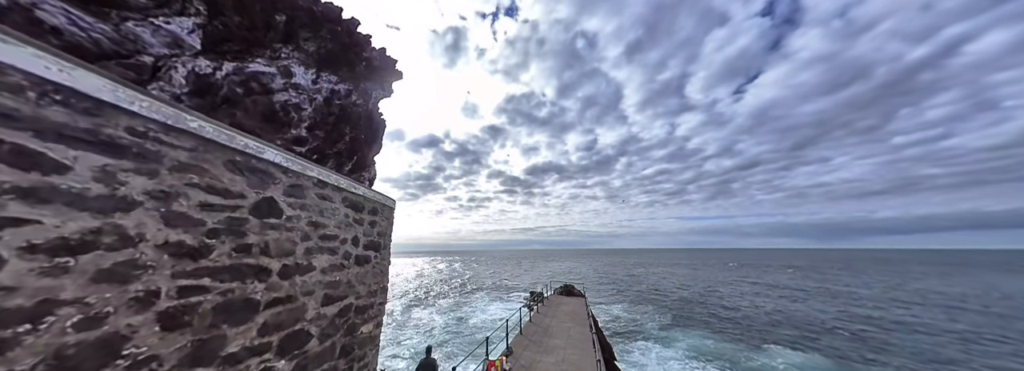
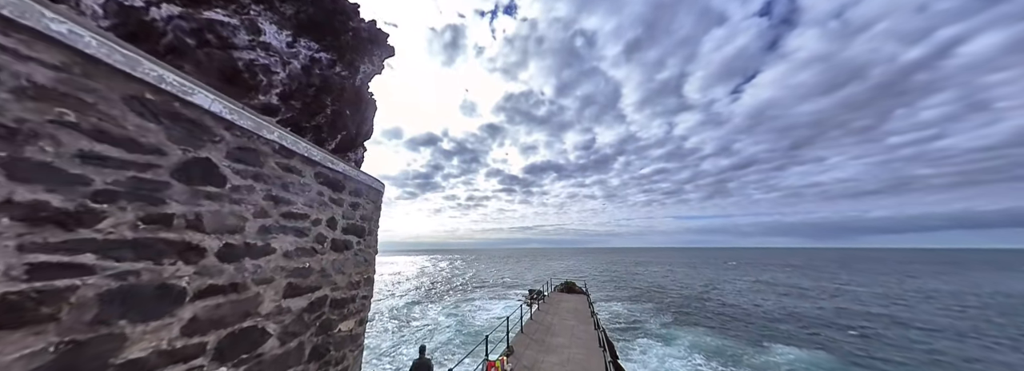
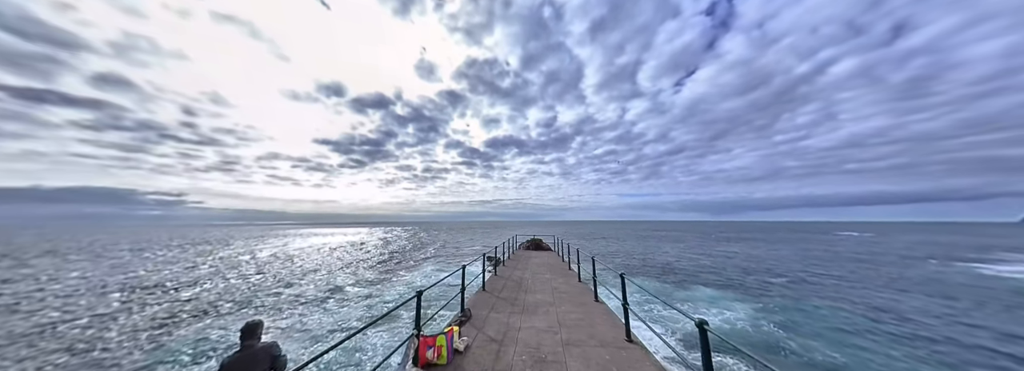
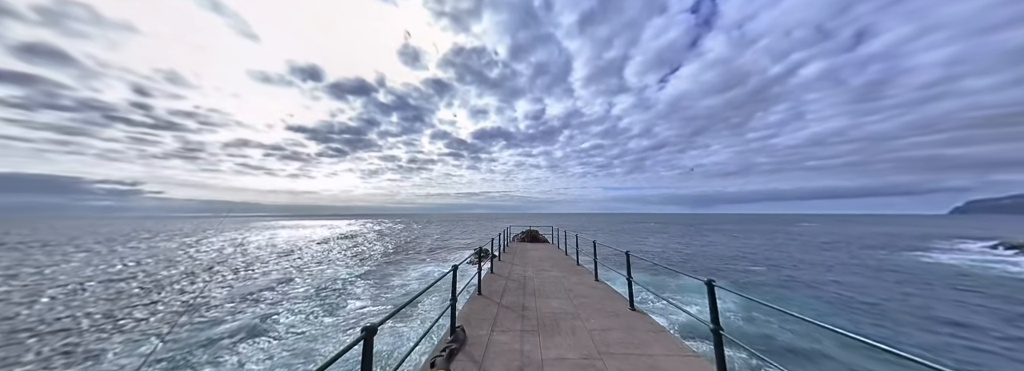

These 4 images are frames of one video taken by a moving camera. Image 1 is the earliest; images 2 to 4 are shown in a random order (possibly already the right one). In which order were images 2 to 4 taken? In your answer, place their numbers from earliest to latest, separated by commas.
2, 3, 4
